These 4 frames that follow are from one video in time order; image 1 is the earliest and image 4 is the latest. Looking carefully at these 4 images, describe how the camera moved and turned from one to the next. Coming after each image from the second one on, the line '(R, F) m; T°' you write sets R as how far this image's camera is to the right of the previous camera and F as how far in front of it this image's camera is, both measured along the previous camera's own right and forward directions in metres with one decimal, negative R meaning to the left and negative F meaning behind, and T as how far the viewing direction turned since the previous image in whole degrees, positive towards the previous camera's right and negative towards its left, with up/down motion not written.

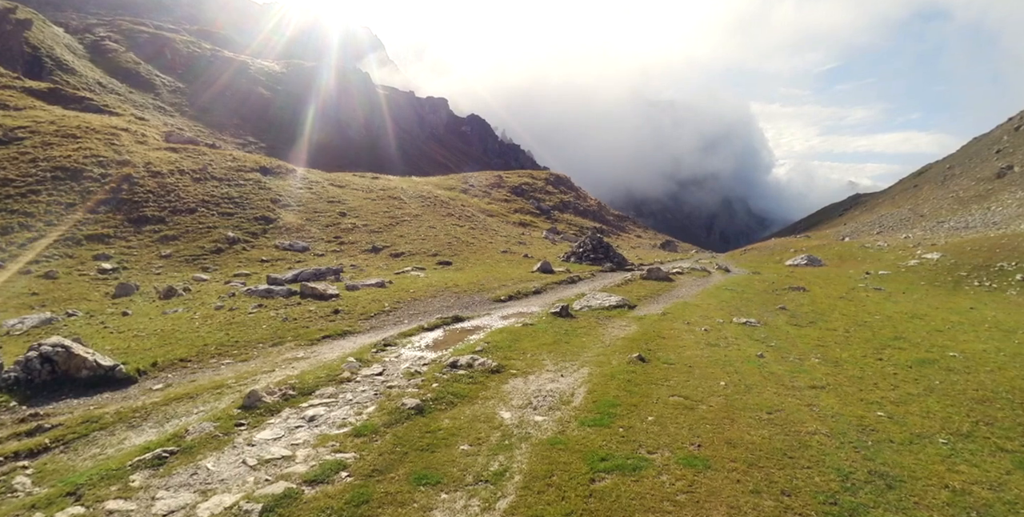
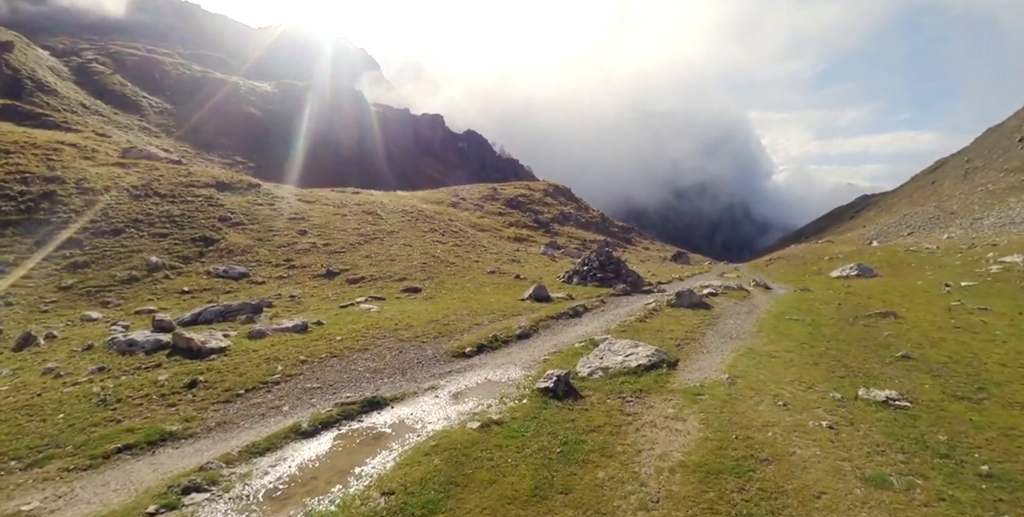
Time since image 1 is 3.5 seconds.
(+2.1, +15.2) m; 0°
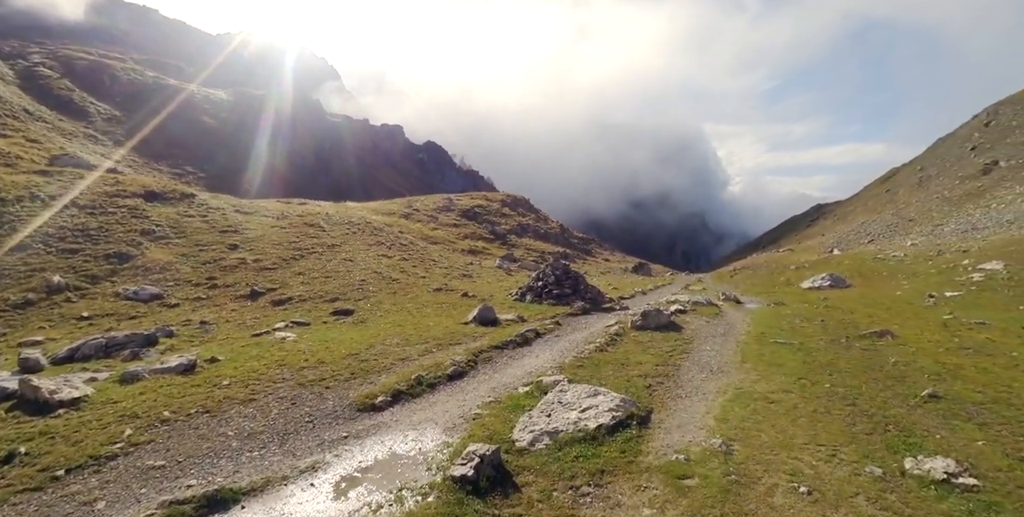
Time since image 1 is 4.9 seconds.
(+1.9, +6.2) m; +4°
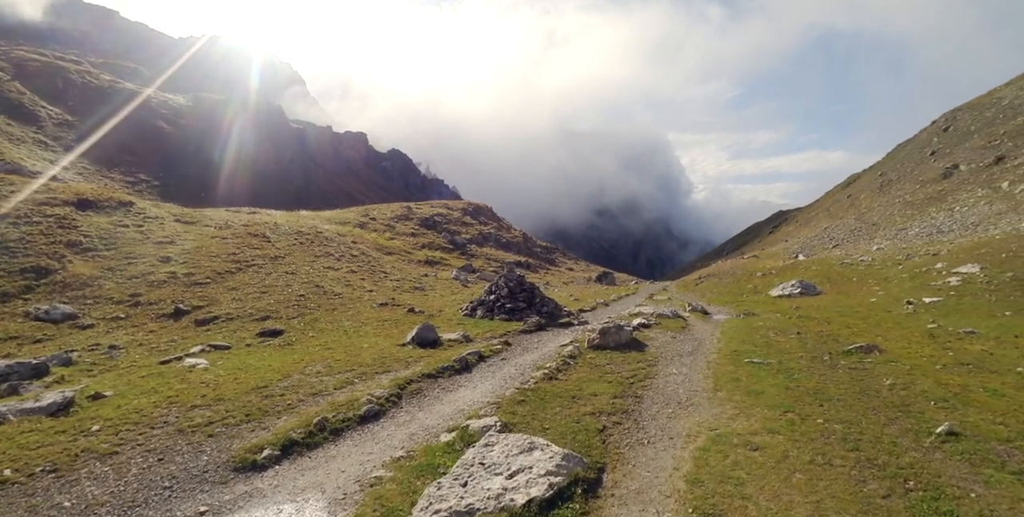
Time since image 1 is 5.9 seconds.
(+1.8, +4.1) m; +3°
